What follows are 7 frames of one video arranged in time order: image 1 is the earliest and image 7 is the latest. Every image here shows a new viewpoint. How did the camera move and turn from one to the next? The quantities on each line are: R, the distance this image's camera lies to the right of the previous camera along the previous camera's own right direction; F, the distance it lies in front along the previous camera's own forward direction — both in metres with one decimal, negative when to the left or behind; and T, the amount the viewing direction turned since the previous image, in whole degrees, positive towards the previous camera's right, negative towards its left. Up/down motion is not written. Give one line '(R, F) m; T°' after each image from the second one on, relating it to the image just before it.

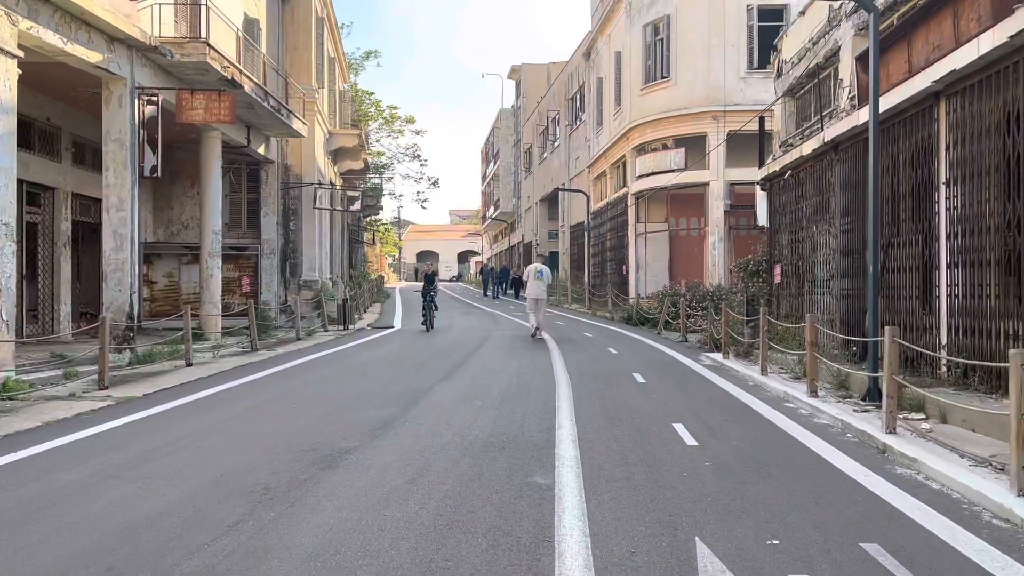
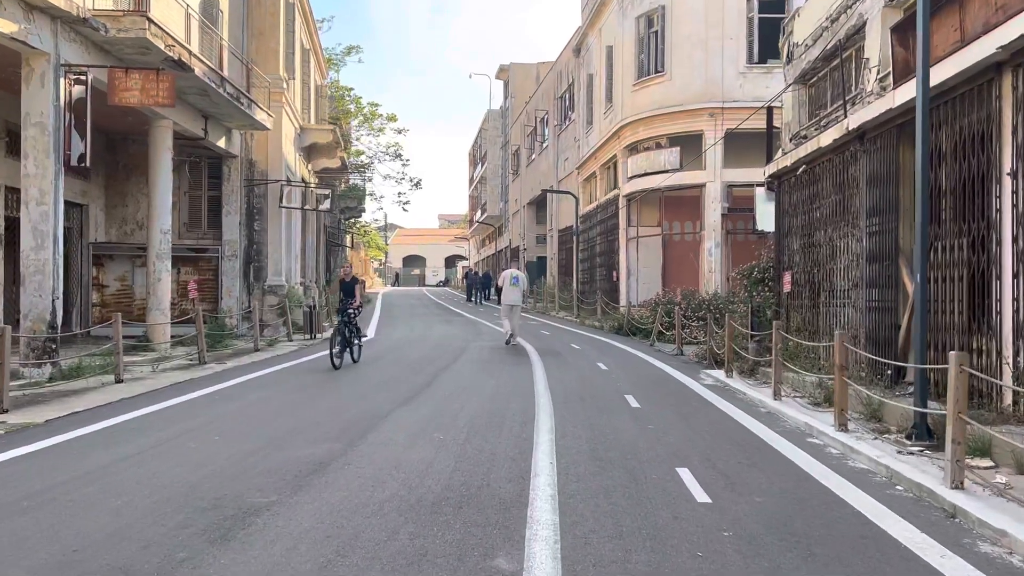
(+0.2, +1.6) m; +1°
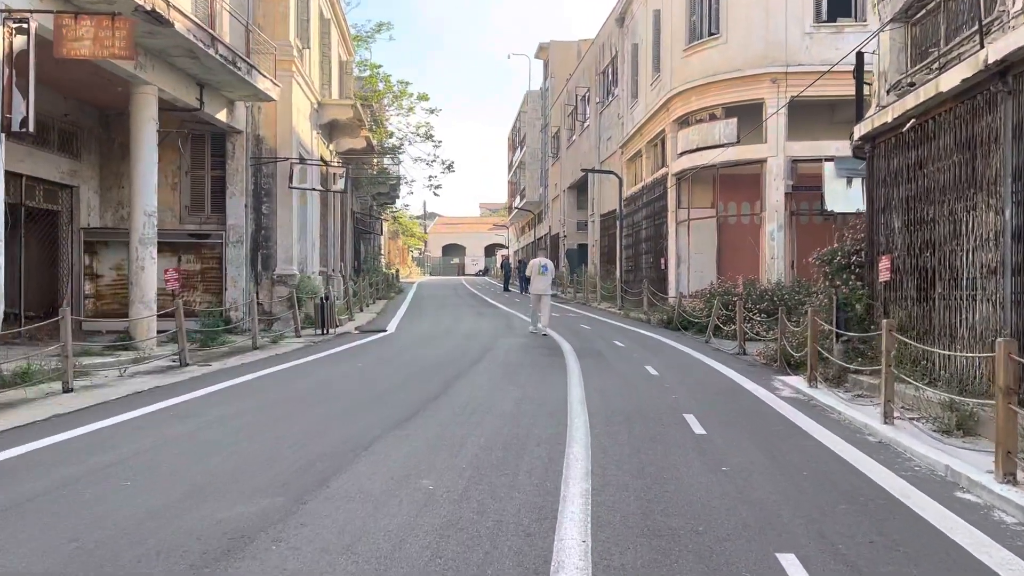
(+0.2, +2.2) m; -3°
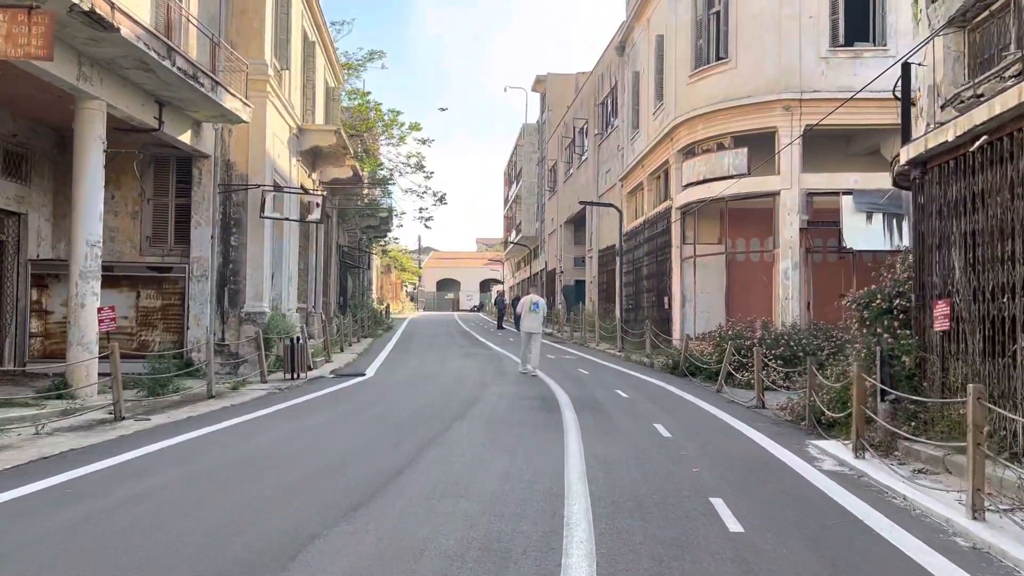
(+0.1, +1.6) m; 0°
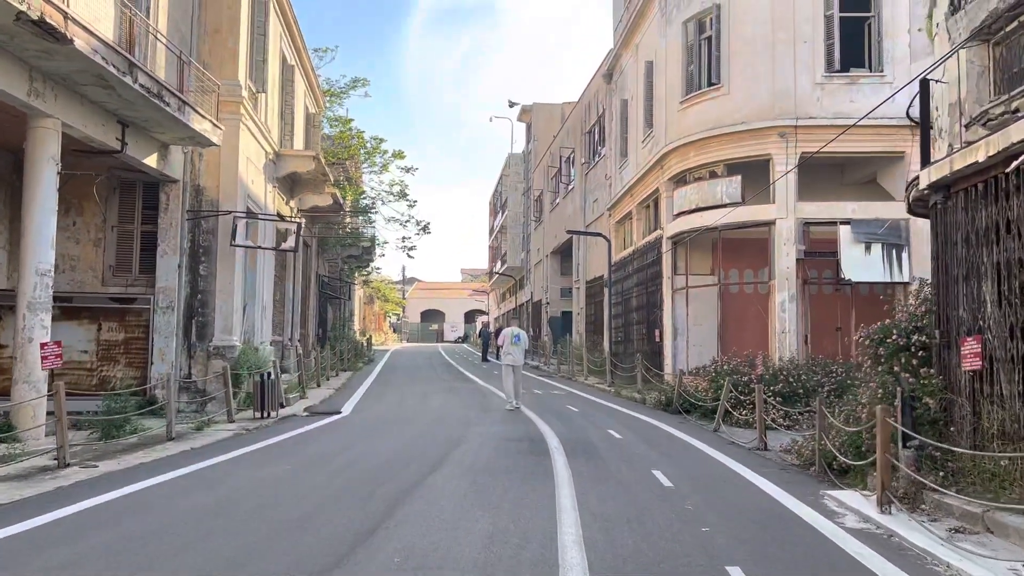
(0.0, +0.8) m; +1°
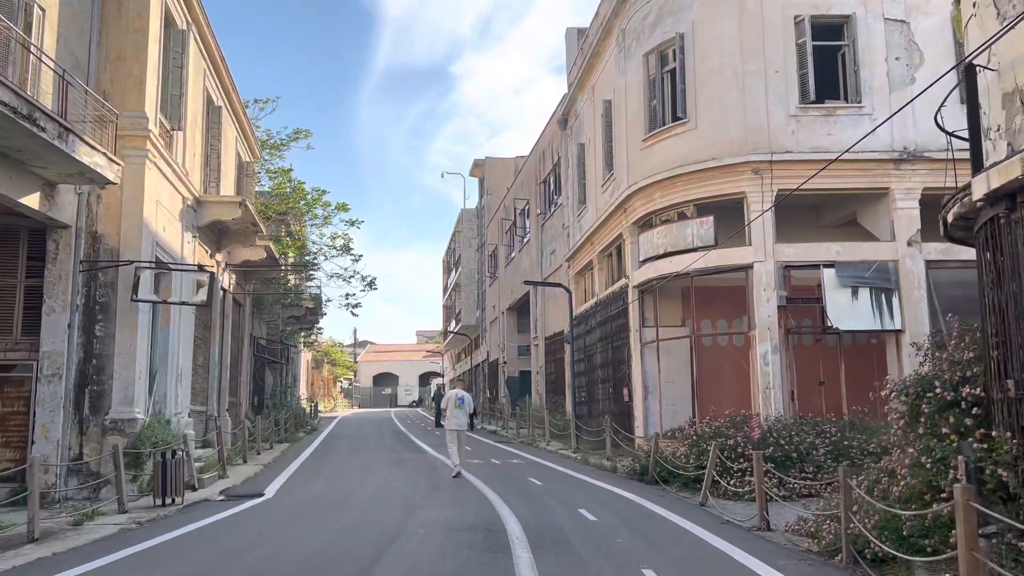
(+0.1, +2.0) m; +3°
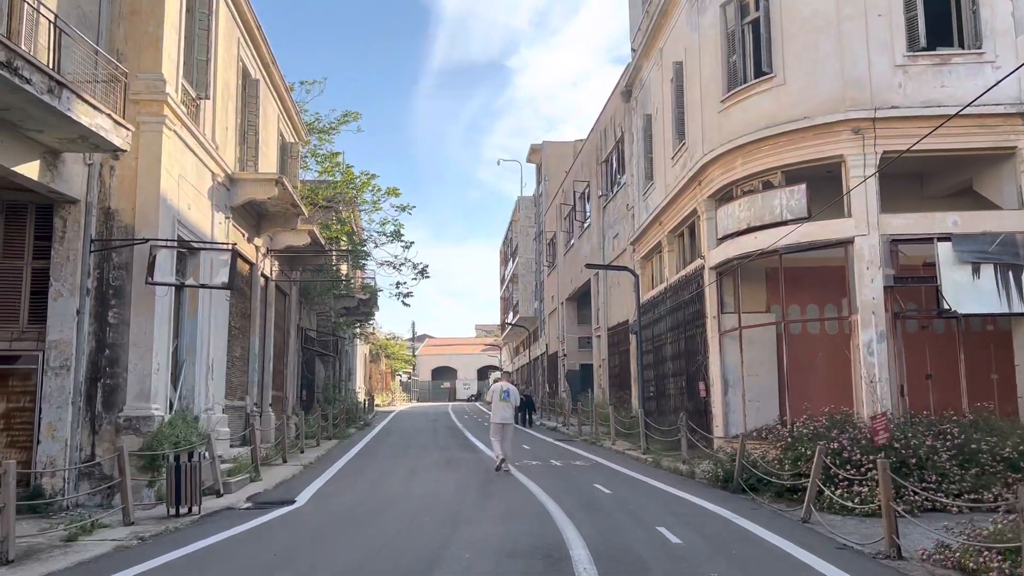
(-0.1, +1.9) m; -4°
